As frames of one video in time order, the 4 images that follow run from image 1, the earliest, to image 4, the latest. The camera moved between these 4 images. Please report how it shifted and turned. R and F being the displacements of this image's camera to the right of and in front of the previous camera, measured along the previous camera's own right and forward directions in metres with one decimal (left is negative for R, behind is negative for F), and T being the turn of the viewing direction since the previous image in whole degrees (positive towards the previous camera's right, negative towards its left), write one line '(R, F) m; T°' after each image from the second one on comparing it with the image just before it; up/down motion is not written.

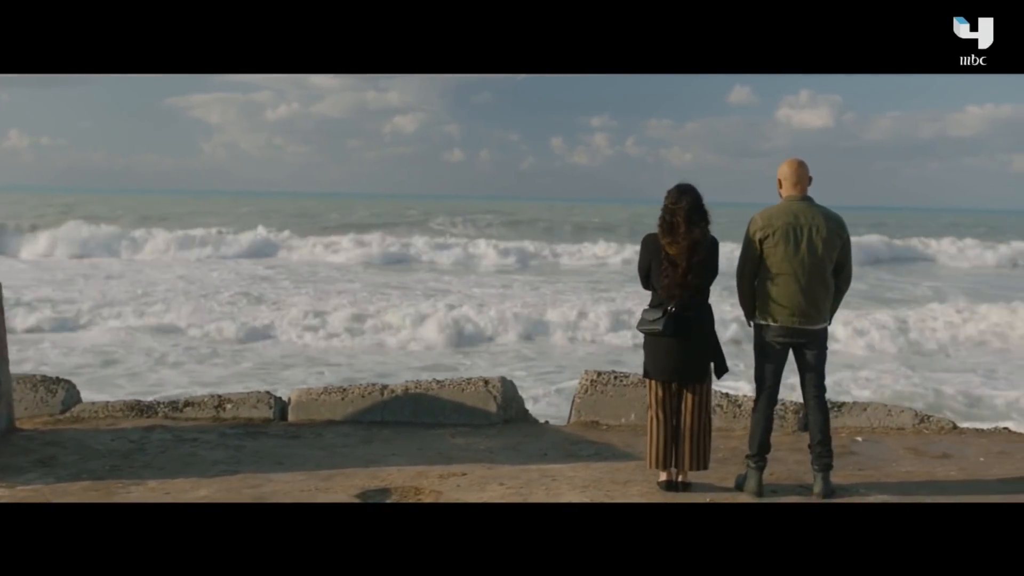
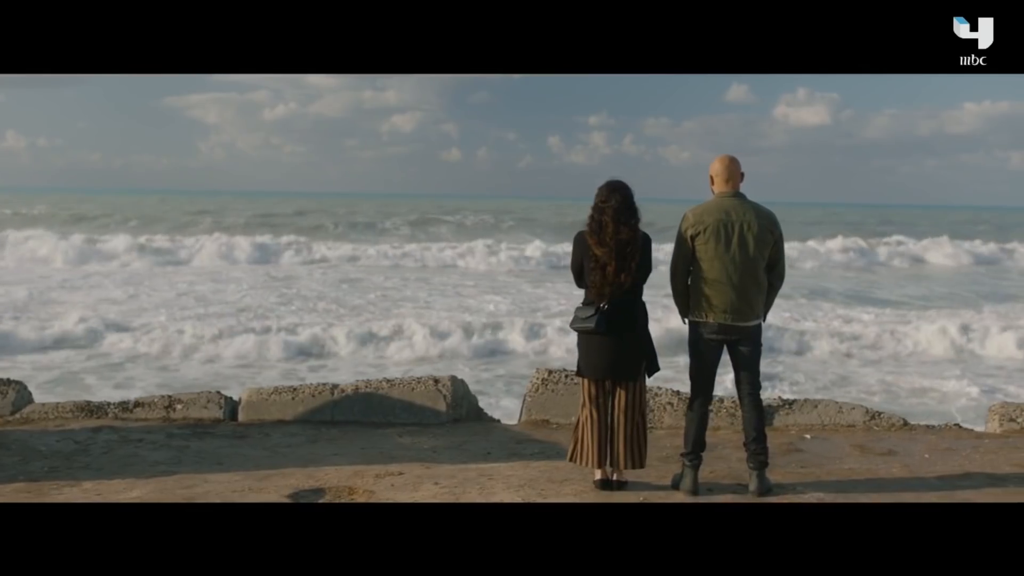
(+0.4, 0.0) m; 0°
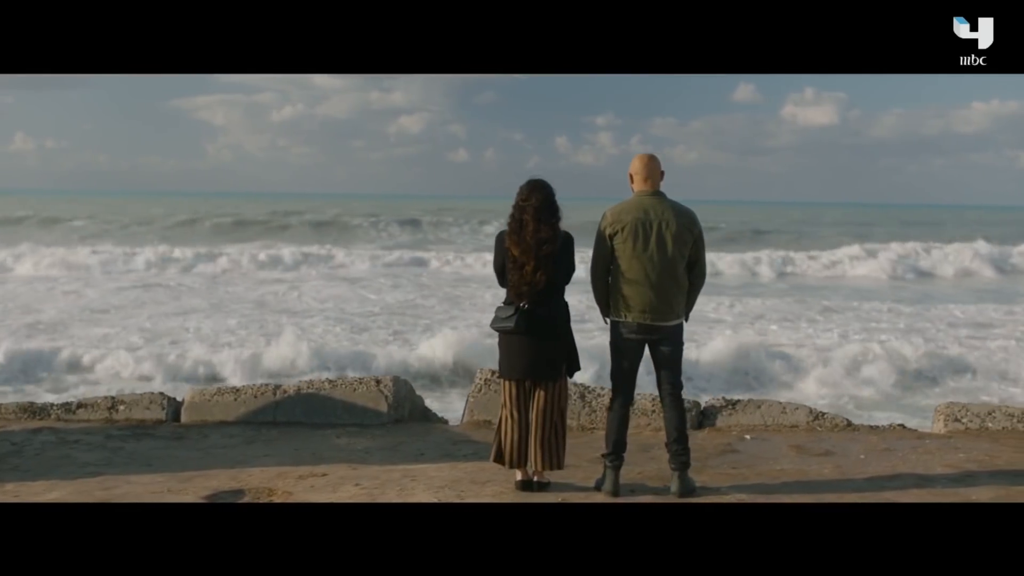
(+0.5, 0.0) m; -1°
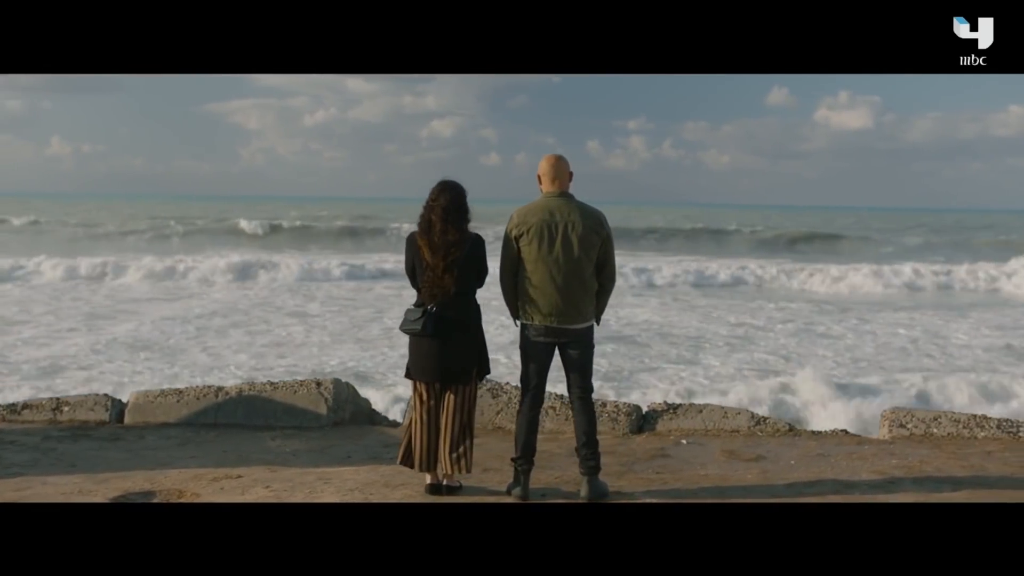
(+0.7, +0.1) m; -2°
